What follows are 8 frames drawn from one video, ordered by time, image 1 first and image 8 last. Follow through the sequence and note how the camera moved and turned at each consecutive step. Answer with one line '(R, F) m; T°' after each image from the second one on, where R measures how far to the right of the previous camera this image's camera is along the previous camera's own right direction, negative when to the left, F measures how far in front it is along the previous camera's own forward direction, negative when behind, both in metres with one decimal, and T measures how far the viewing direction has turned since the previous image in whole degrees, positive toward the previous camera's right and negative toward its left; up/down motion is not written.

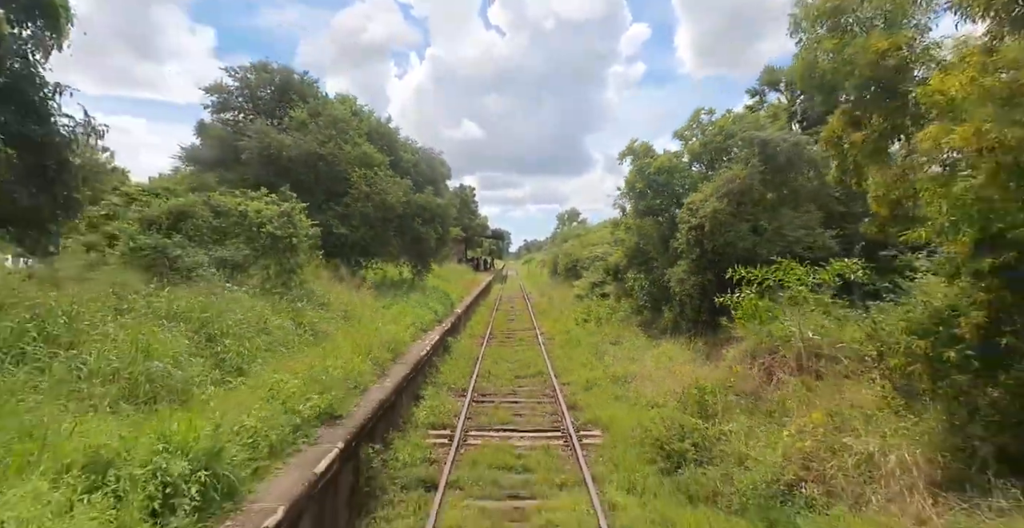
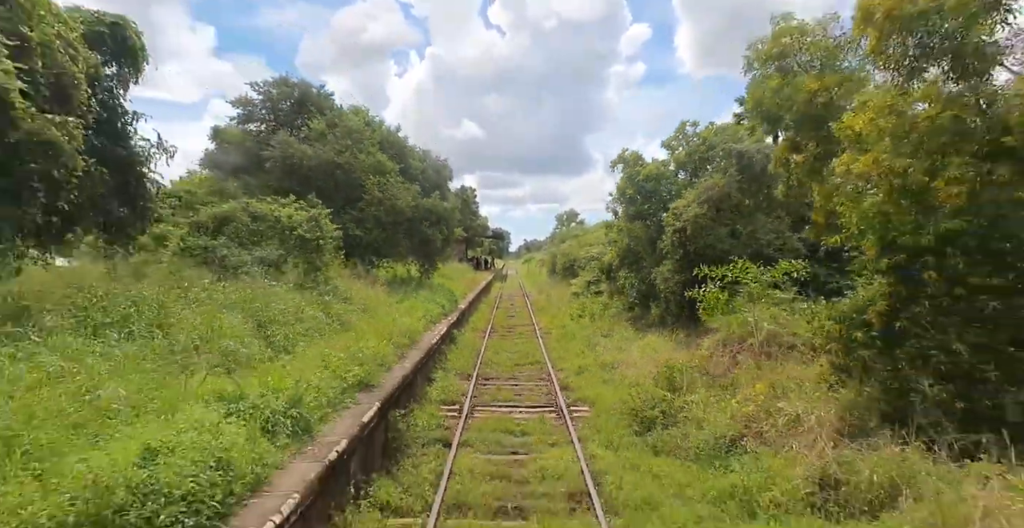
(0.0, -1.6) m; 0°
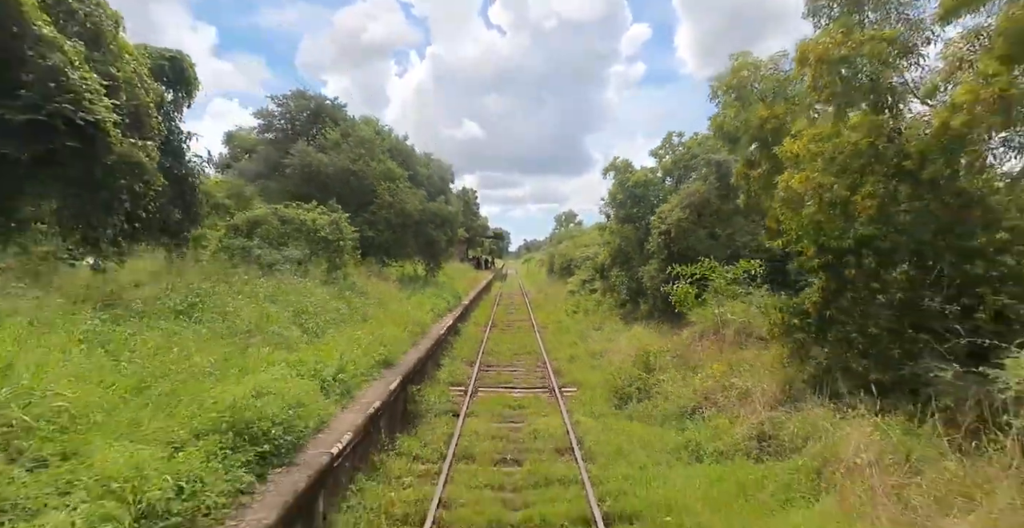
(0.0, -1.6) m; 0°
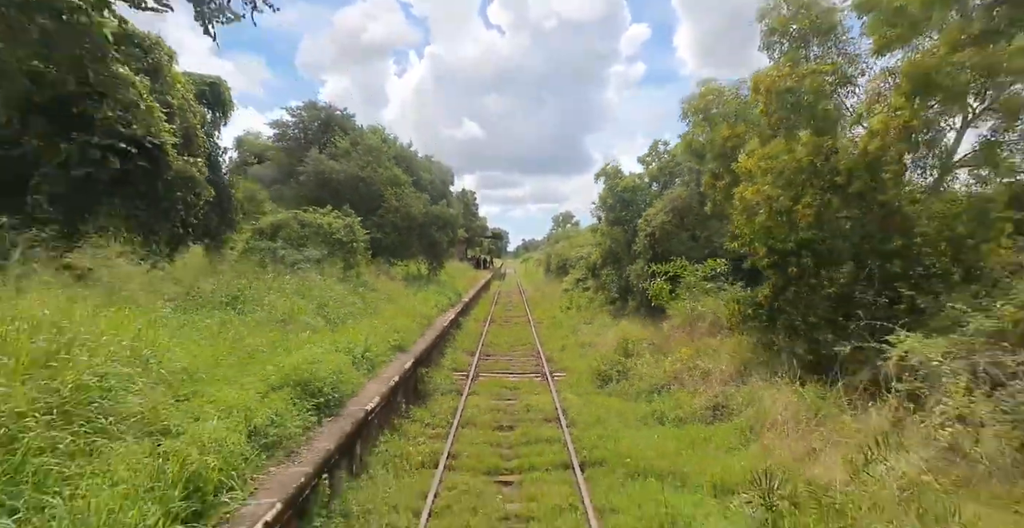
(+0.1, -1.5) m; 0°
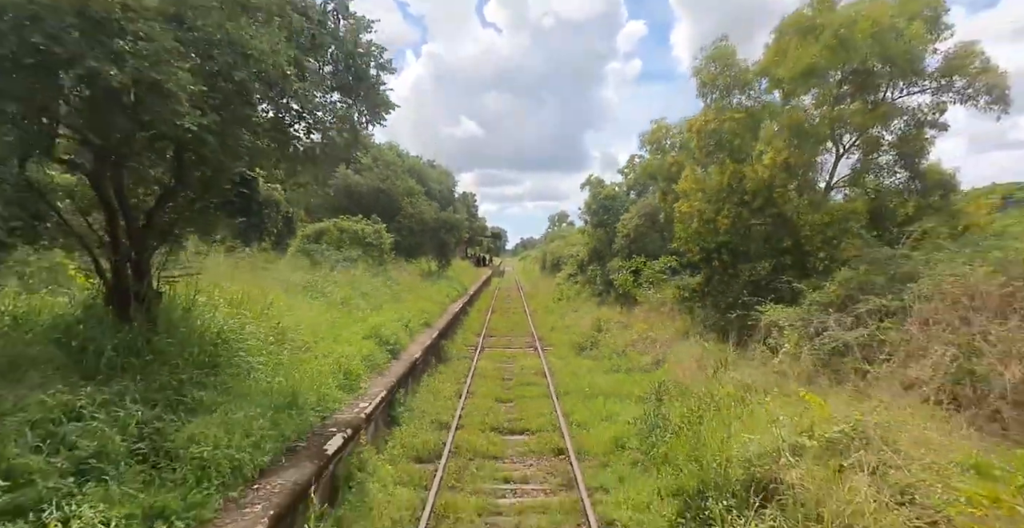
(0.0, -3.6) m; 0°
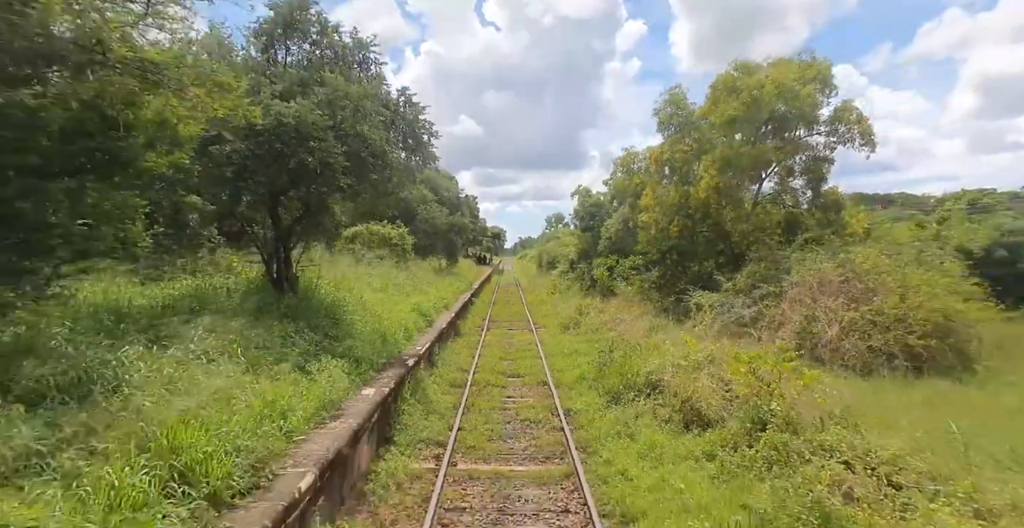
(-0.1, -4.0) m; 0°
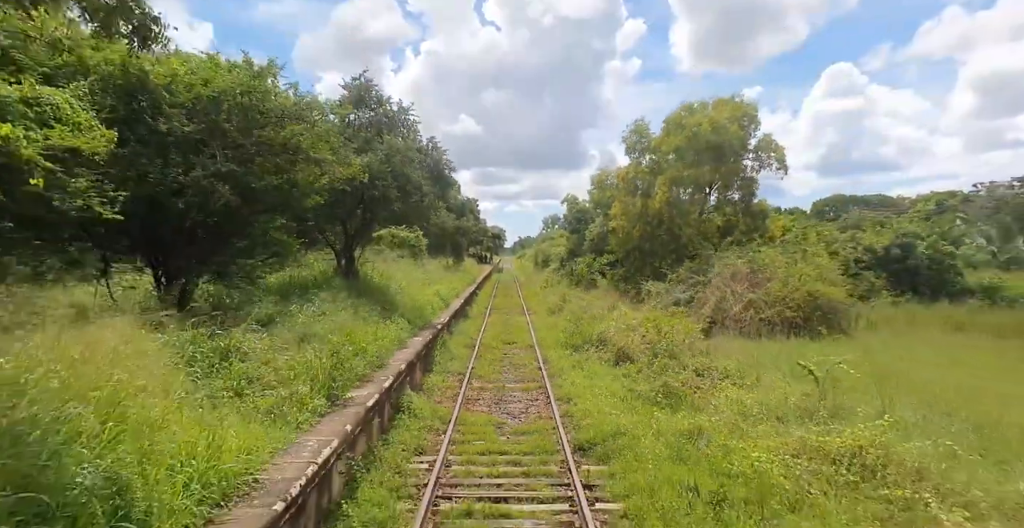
(+0.1, -4.5) m; 0°
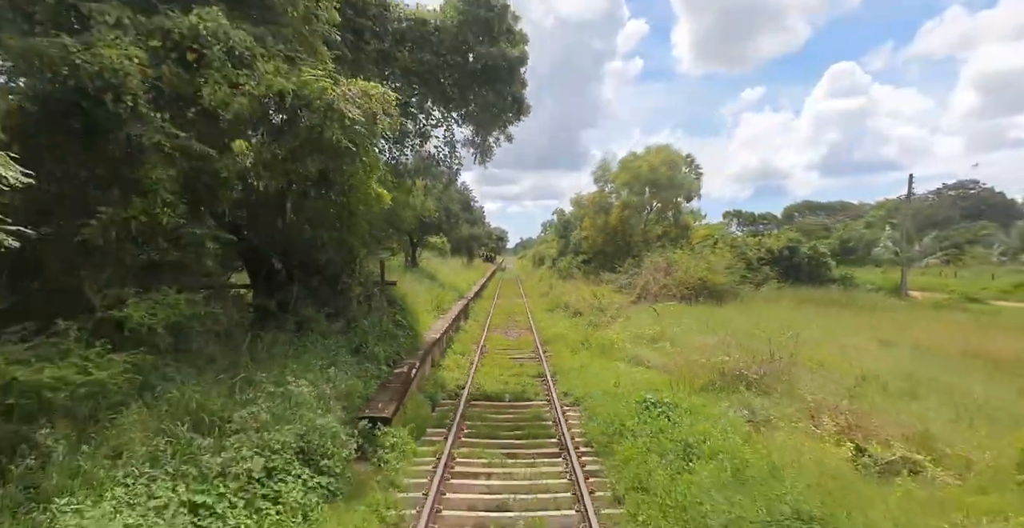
(0.0, -8.9) m; 0°
